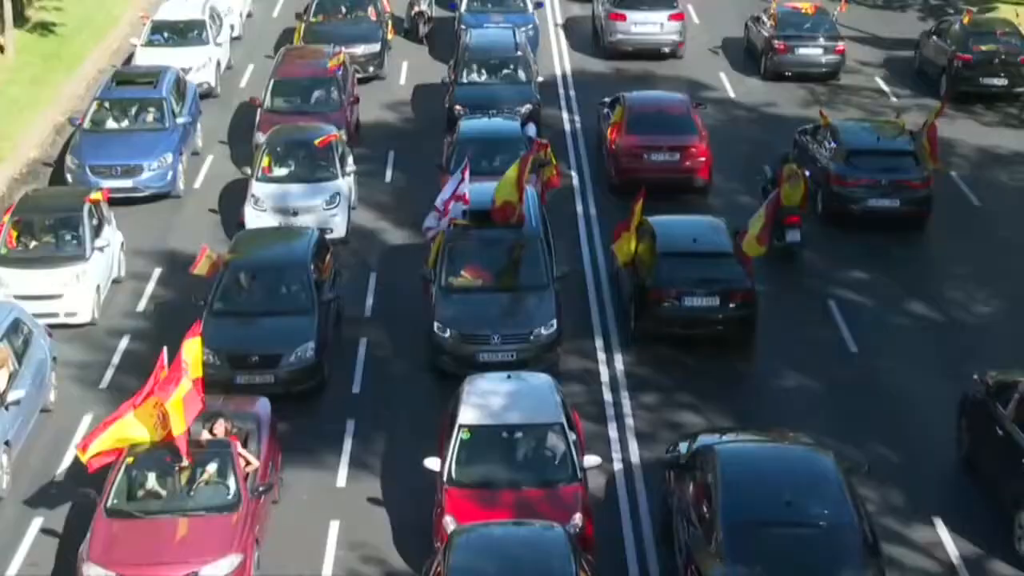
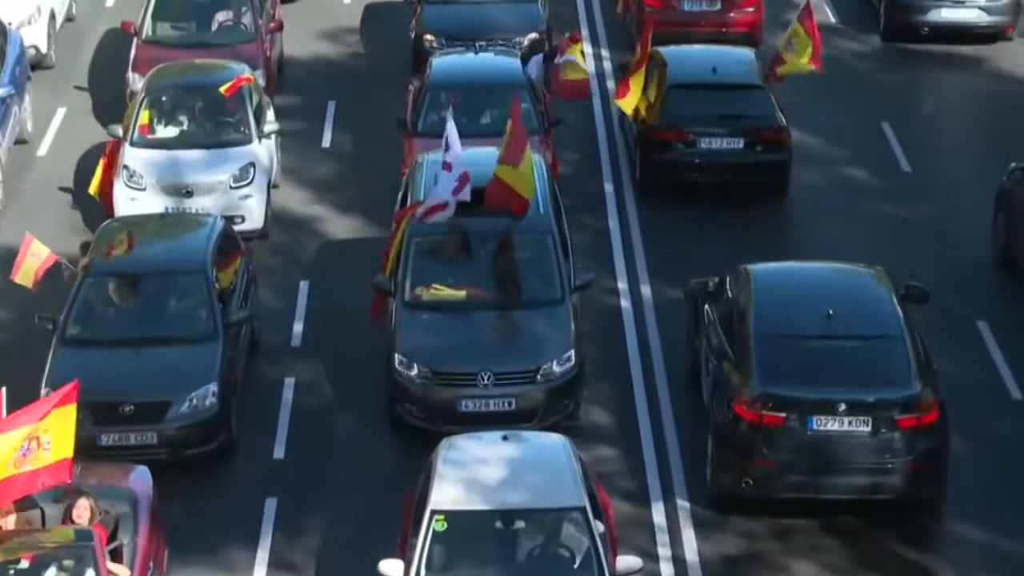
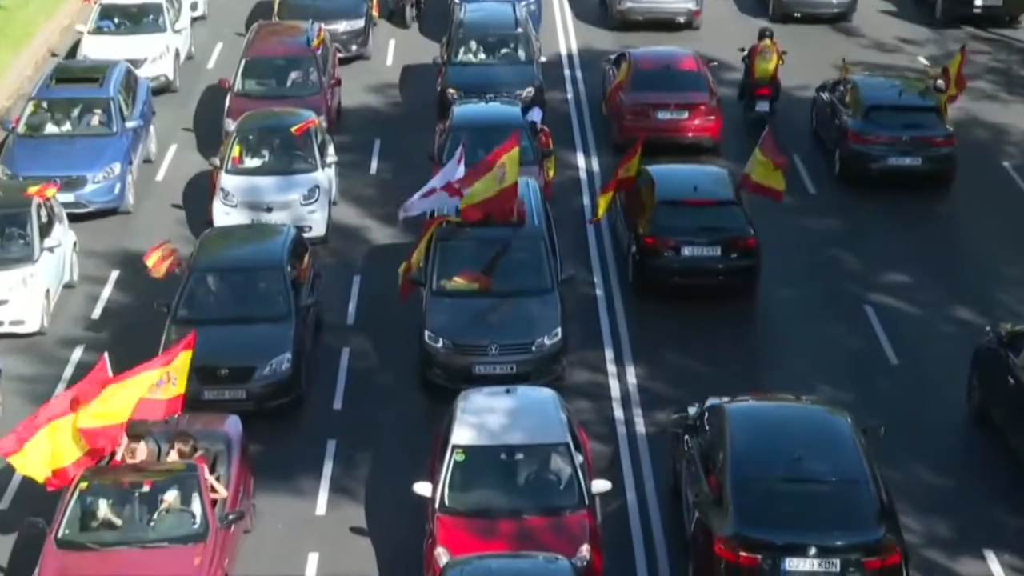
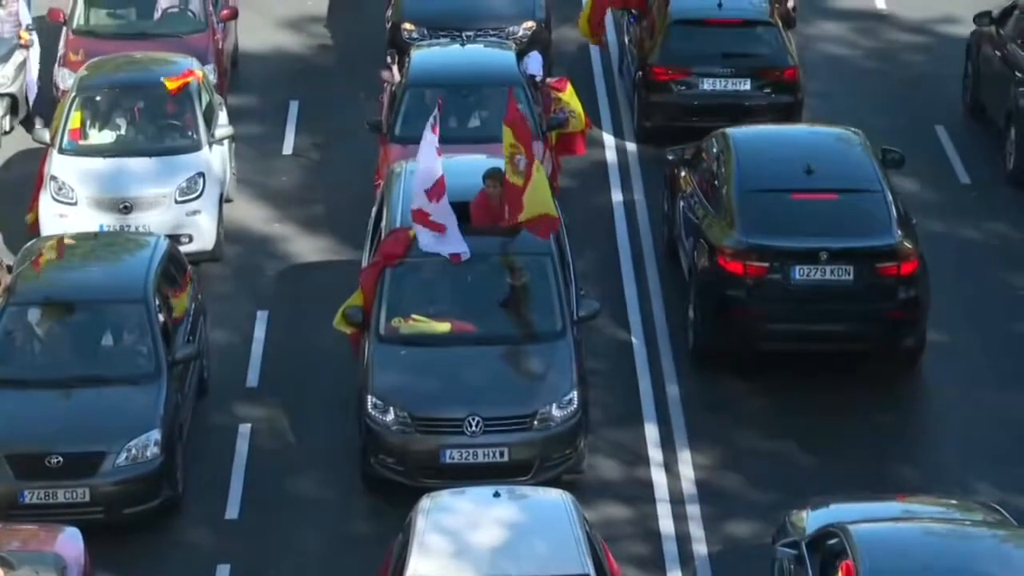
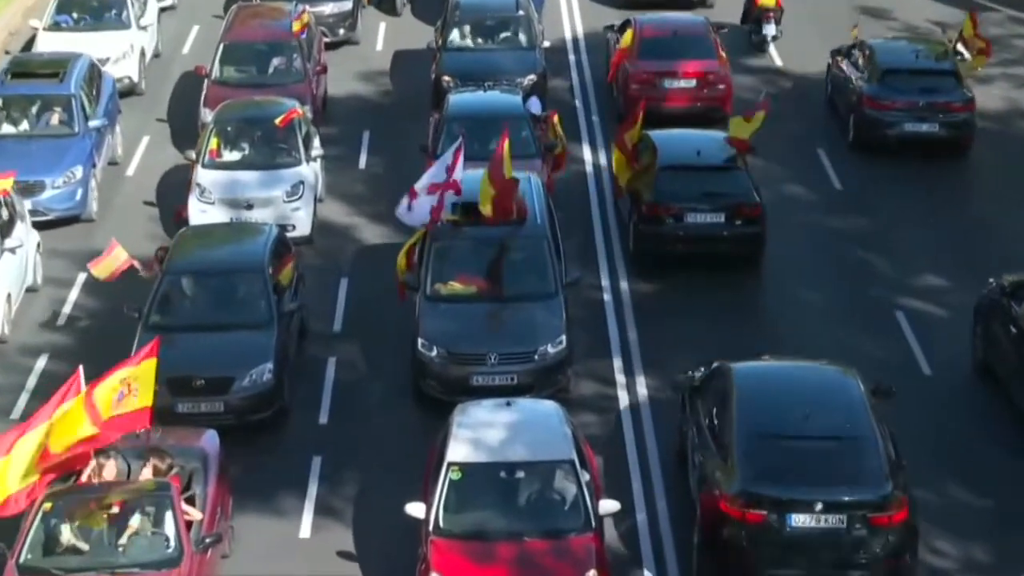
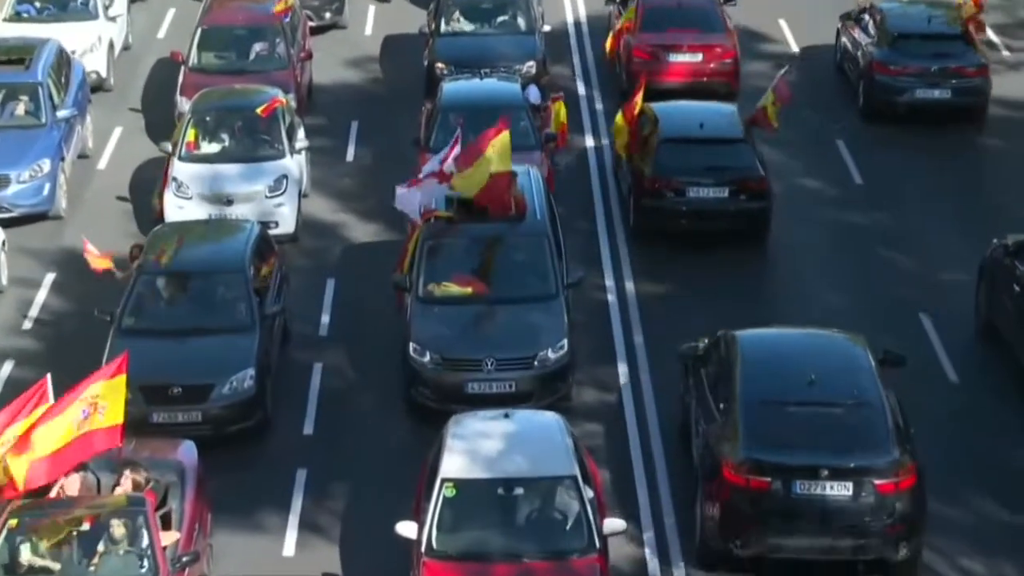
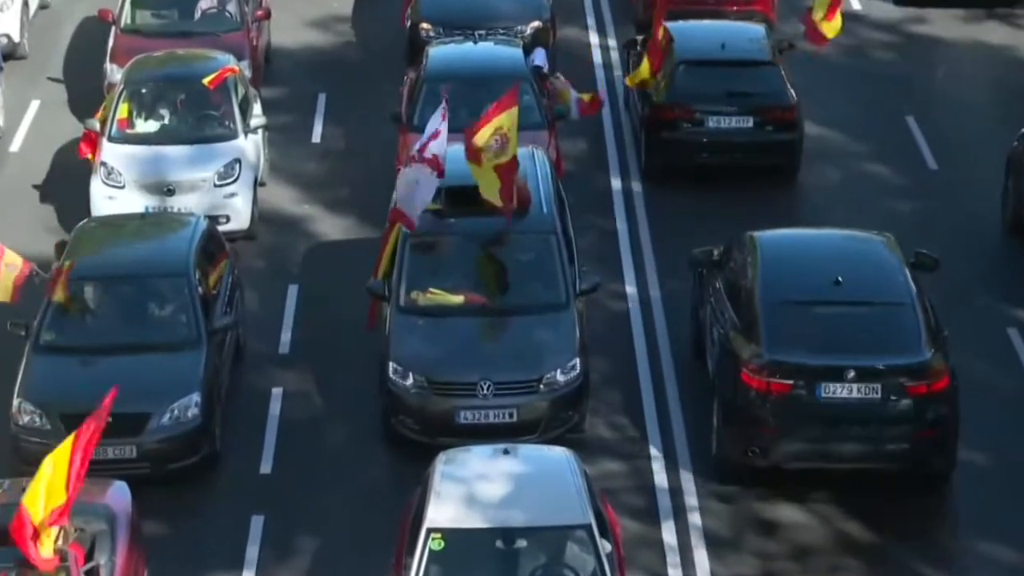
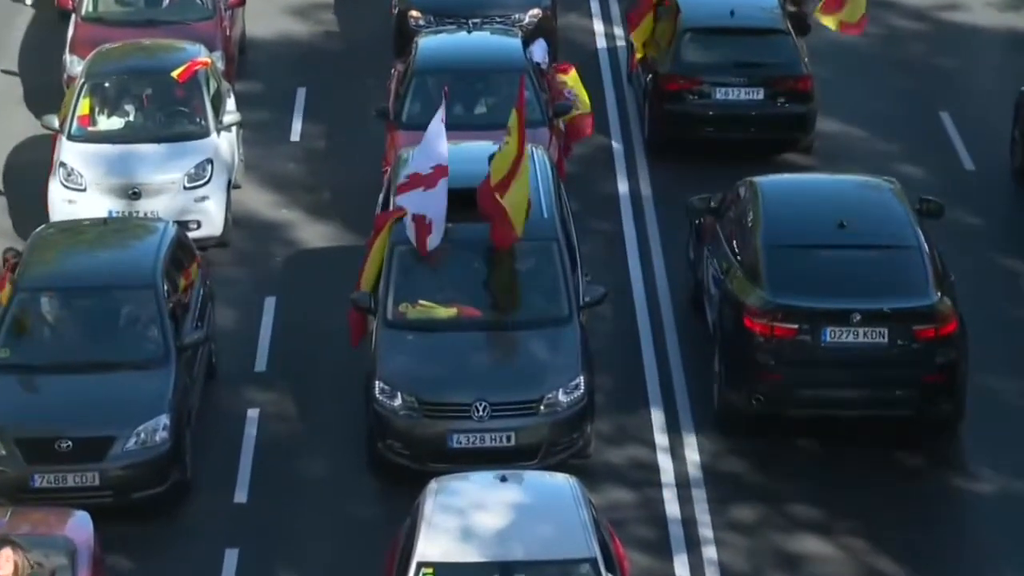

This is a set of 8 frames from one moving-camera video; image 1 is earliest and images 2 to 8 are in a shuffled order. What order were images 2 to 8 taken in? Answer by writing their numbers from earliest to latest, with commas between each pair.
3, 5, 6, 2, 7, 8, 4
